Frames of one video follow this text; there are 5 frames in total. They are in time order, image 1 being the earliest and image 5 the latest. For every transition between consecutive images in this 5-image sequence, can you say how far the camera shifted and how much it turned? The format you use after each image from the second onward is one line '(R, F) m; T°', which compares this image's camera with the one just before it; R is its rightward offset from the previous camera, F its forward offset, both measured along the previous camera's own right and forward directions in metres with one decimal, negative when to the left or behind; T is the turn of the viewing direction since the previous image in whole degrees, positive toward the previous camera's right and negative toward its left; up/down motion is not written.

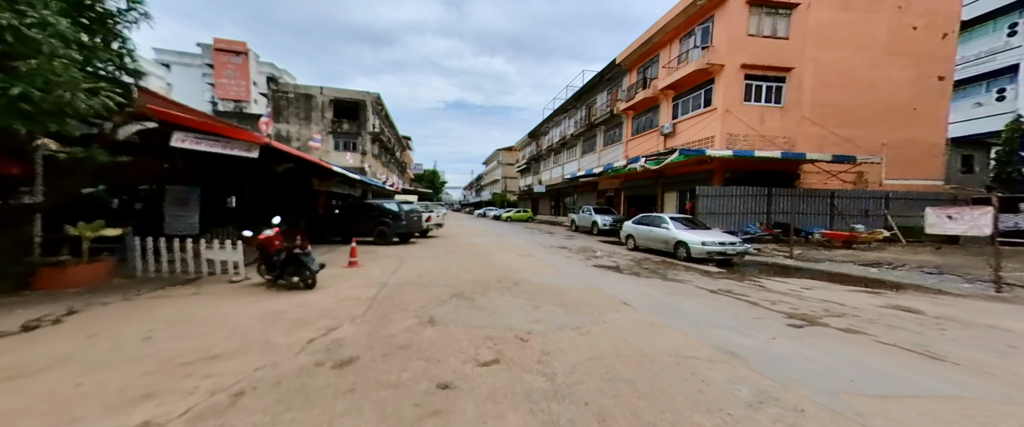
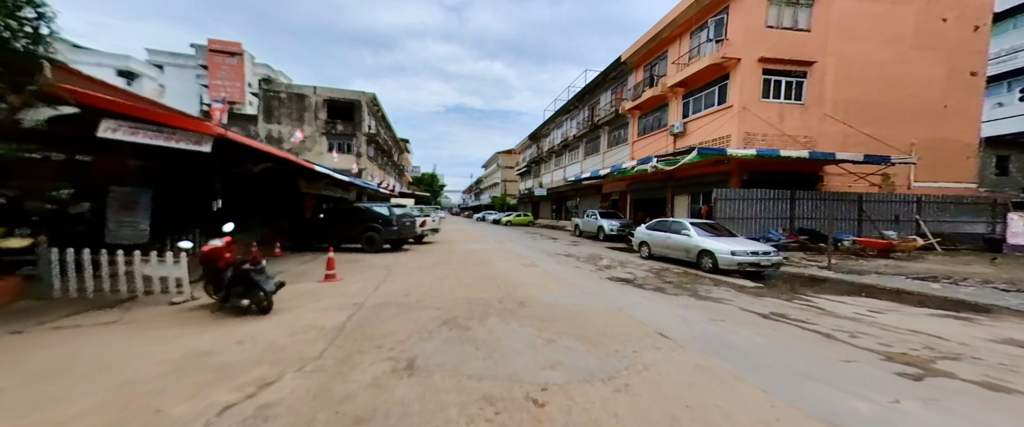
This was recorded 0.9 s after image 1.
(-0.1, +1.1) m; 0°
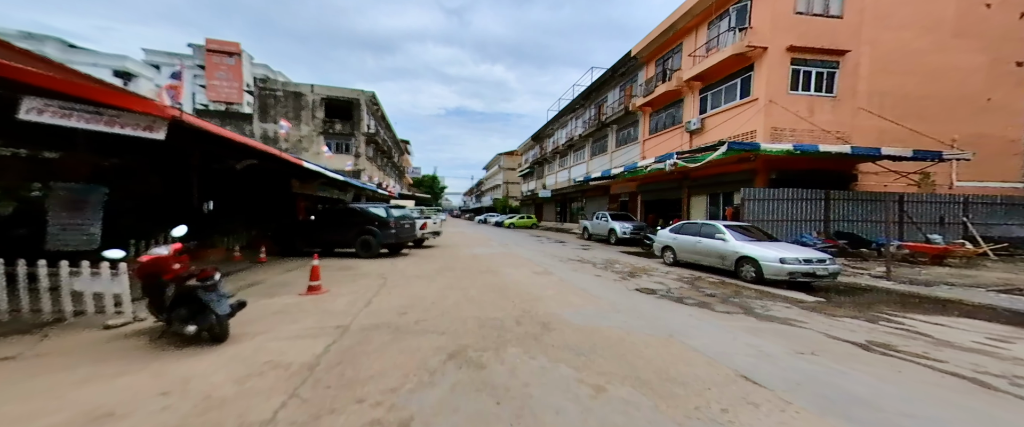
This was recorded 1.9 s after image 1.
(-0.3, +1.0) m; 0°
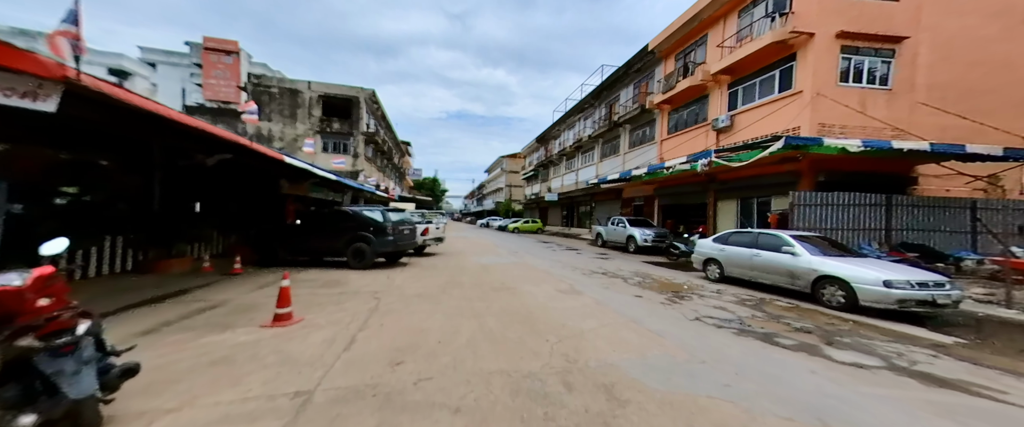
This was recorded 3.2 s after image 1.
(-0.4, +1.5) m; 0°
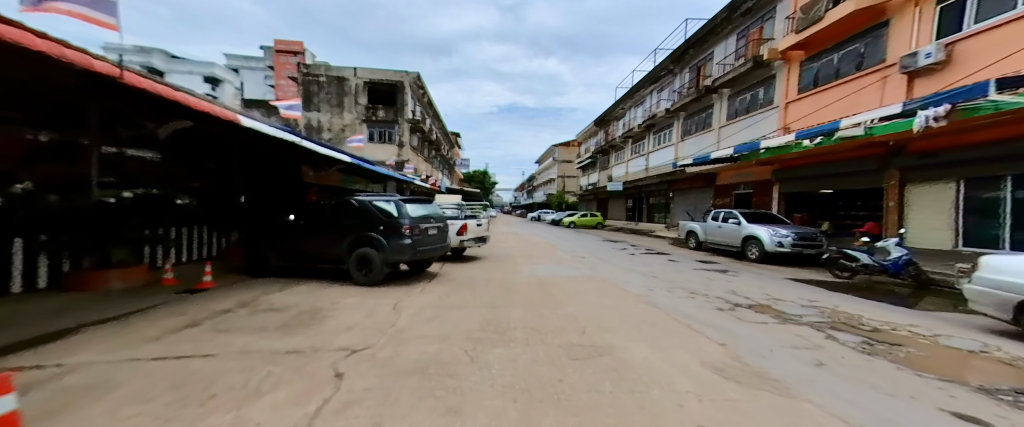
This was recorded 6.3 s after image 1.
(-0.5, +3.7) m; -9°
